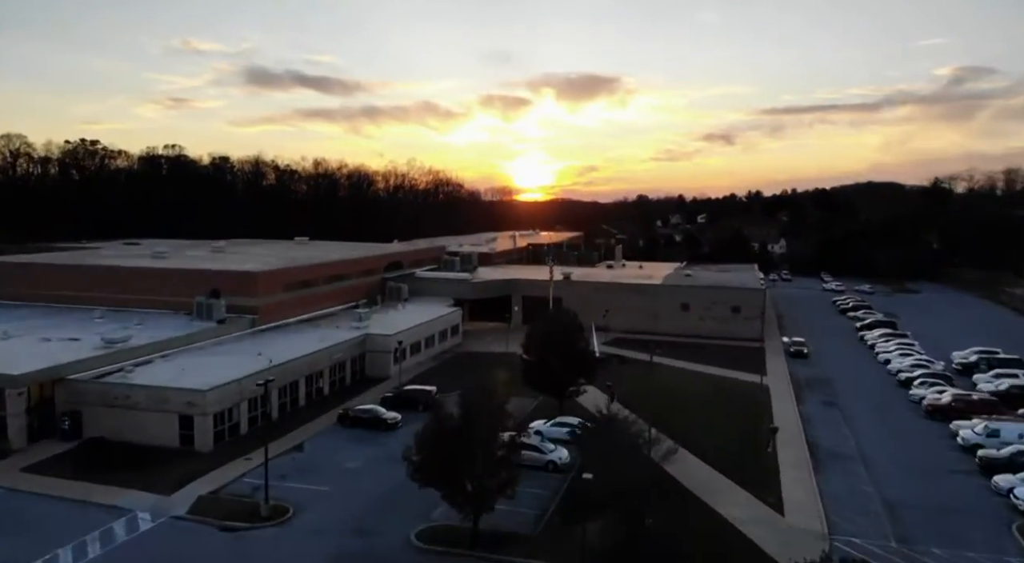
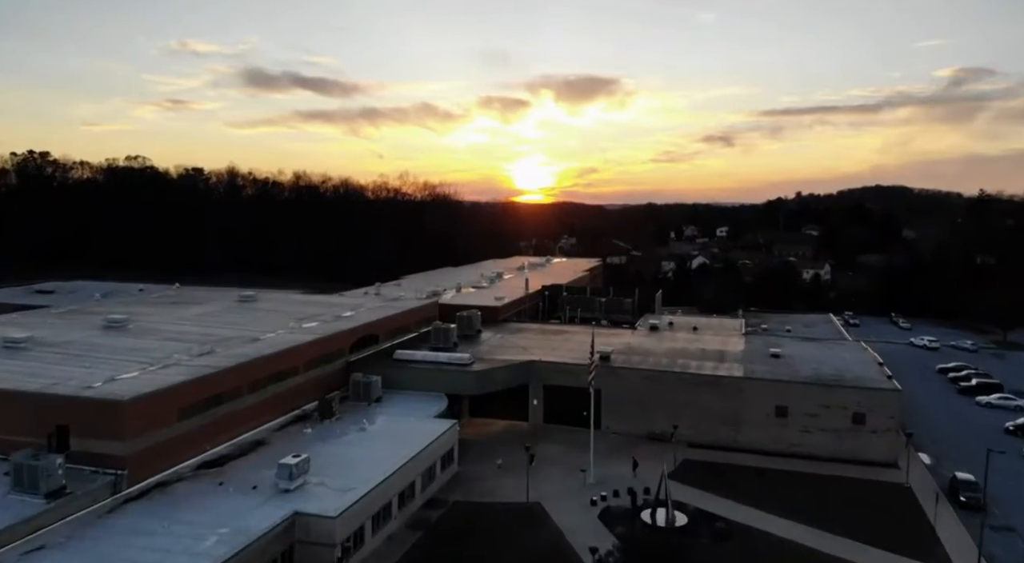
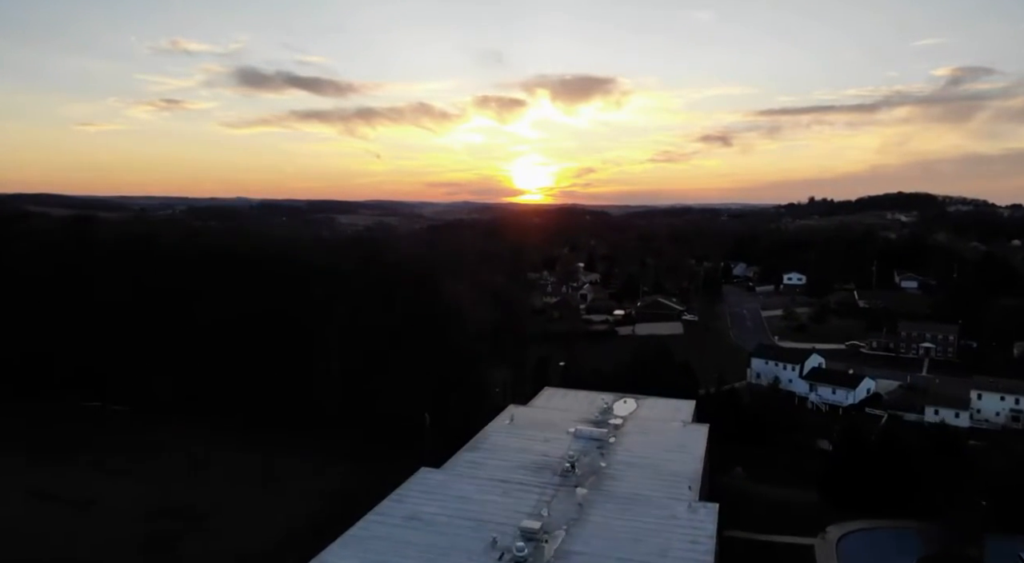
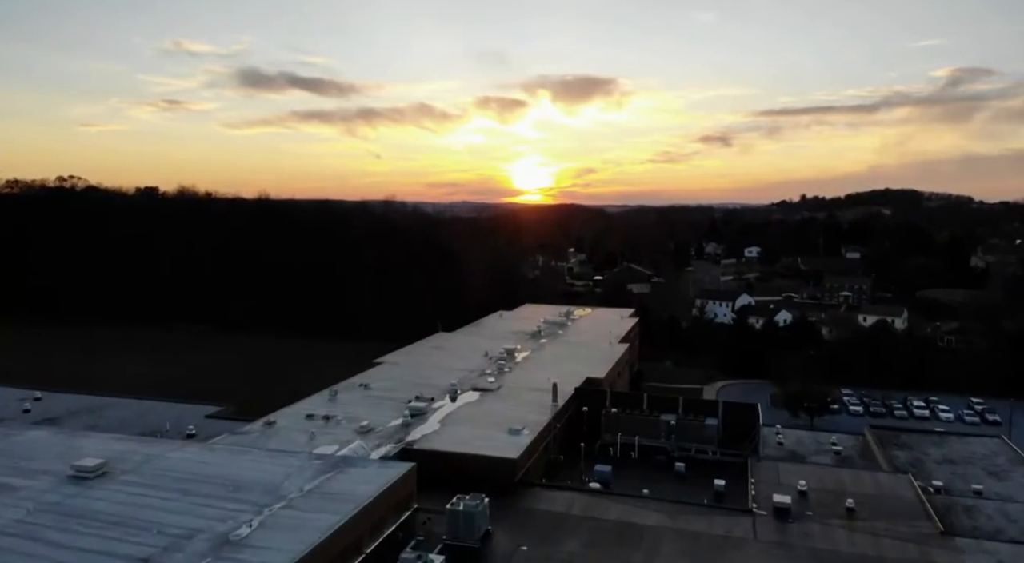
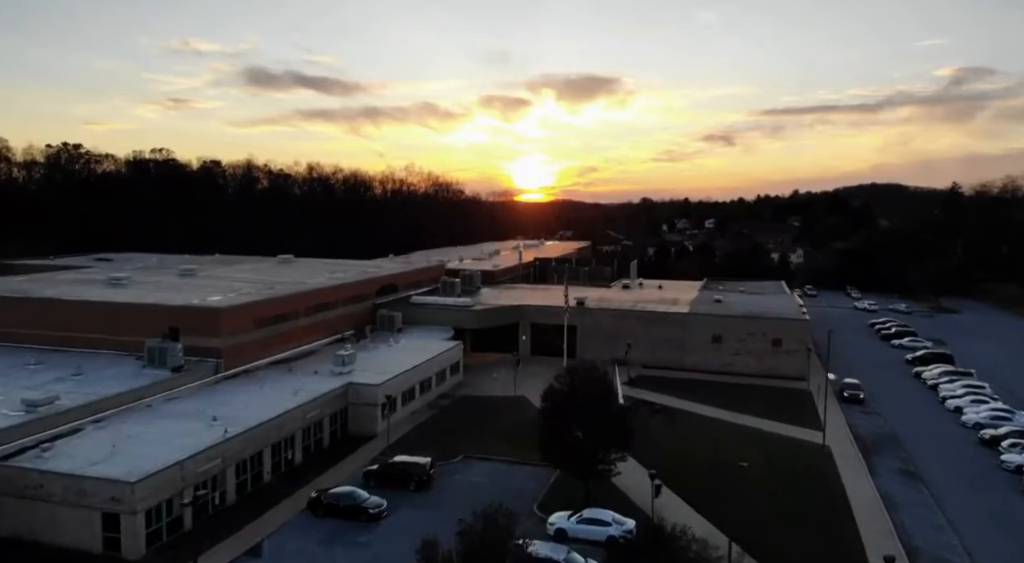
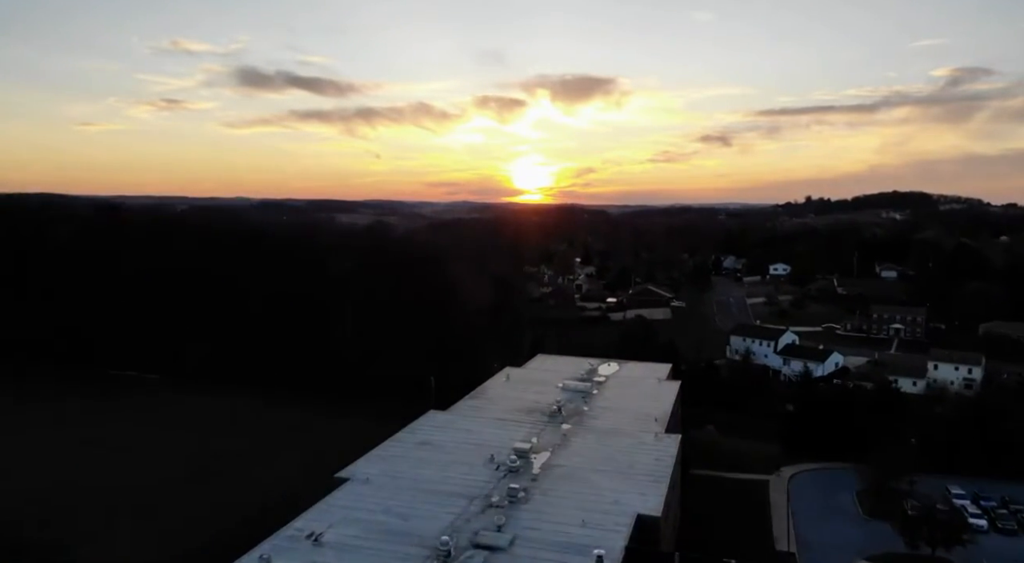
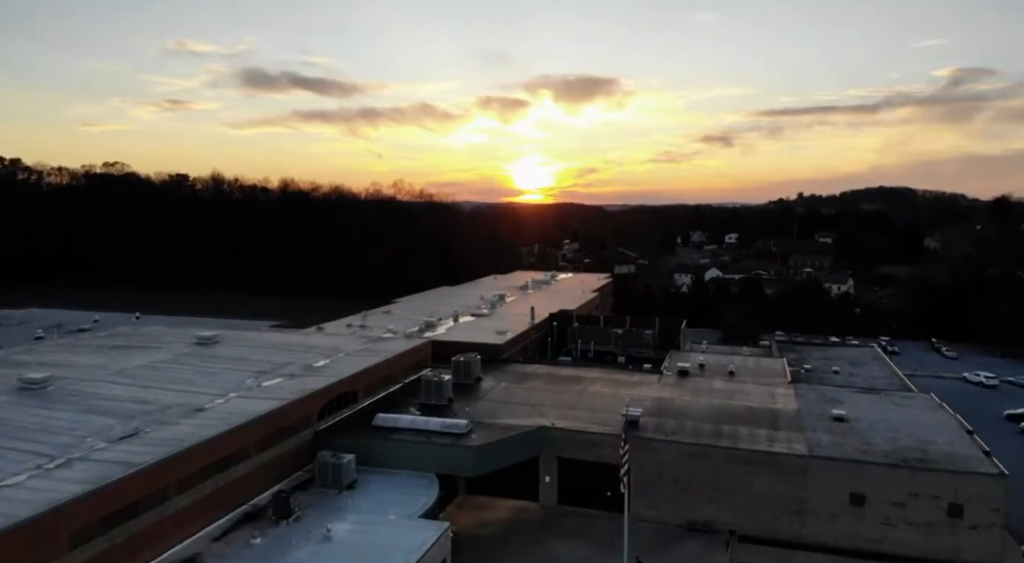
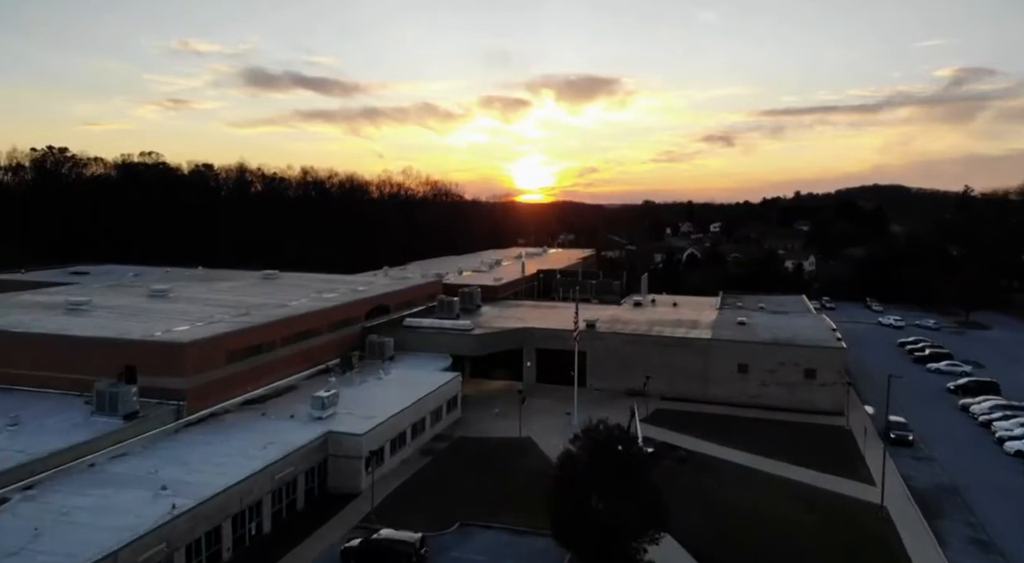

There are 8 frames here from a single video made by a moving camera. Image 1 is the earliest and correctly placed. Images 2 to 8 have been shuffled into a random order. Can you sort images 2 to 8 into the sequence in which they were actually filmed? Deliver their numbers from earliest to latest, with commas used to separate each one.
5, 8, 2, 7, 4, 6, 3
